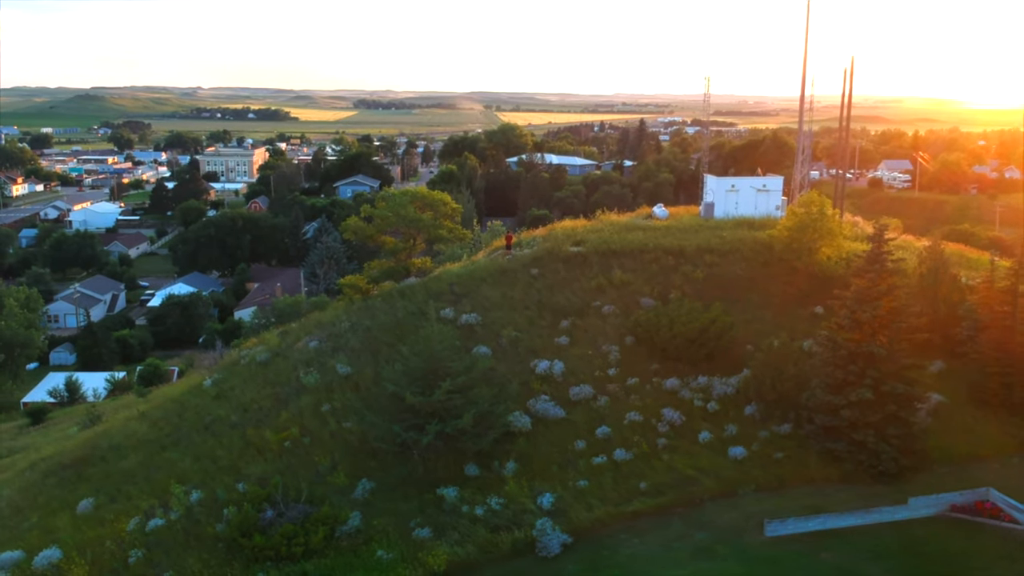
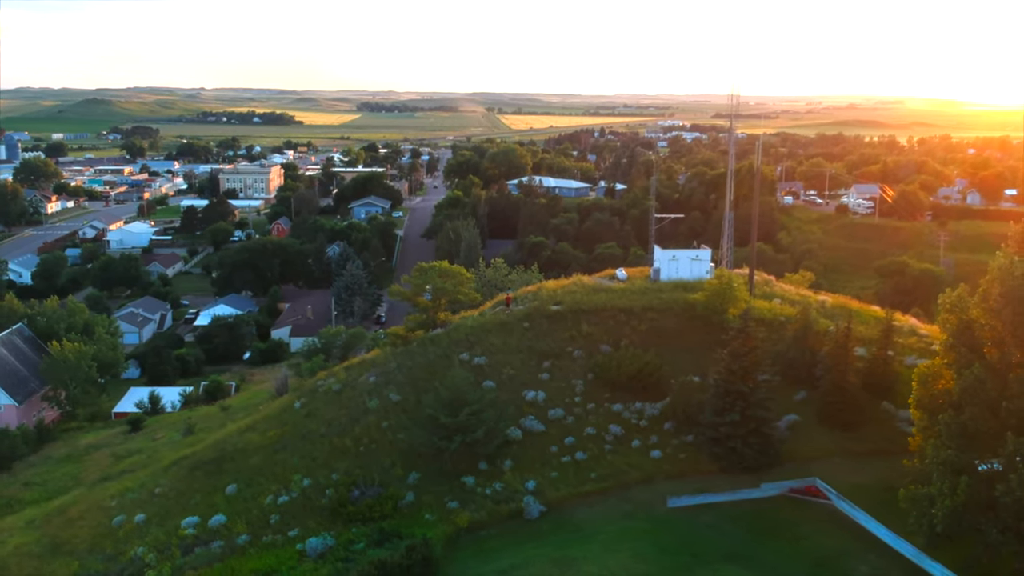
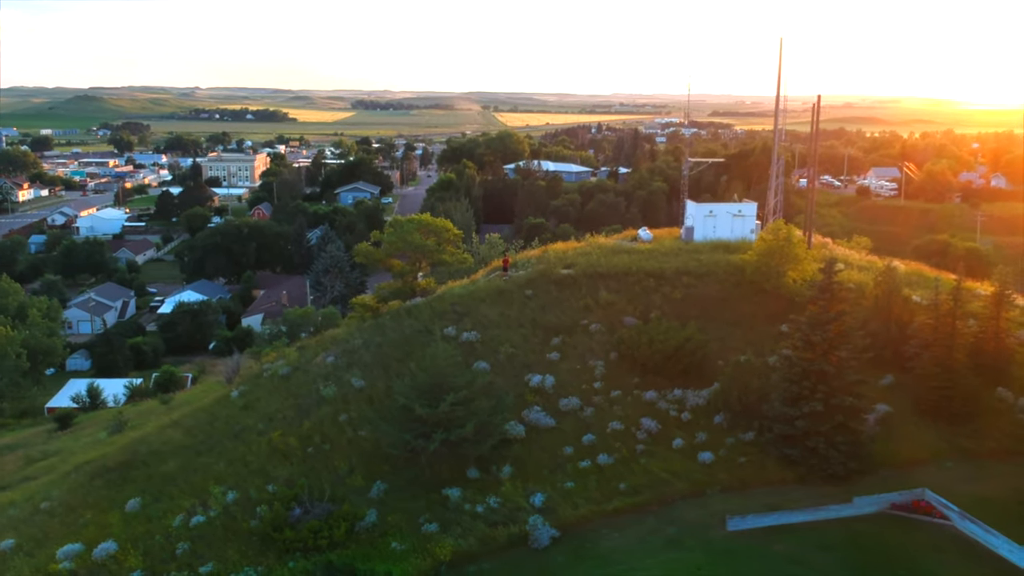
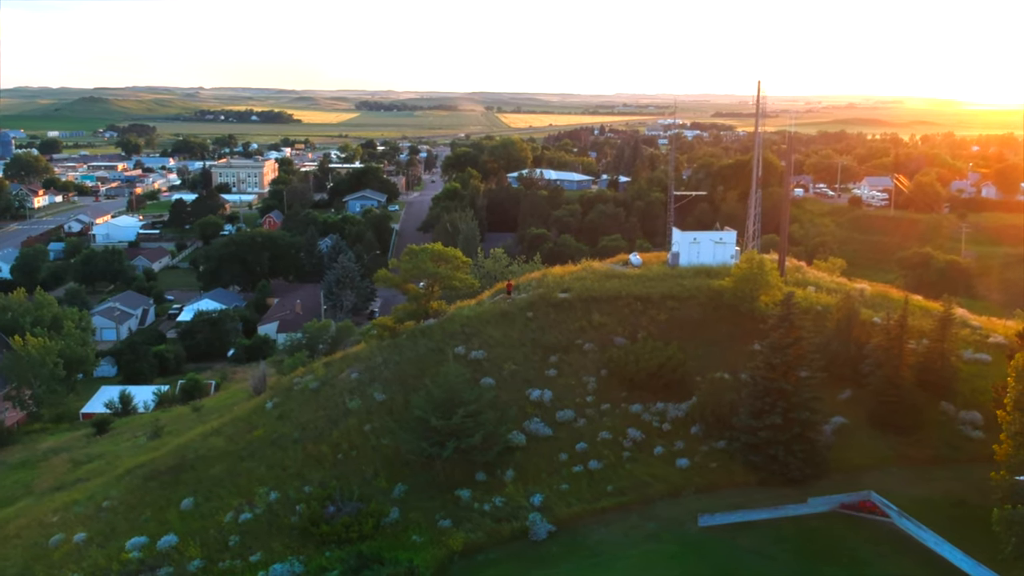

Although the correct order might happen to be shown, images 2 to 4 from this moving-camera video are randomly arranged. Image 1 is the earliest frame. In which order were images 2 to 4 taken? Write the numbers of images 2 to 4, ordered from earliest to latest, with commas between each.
3, 4, 2
